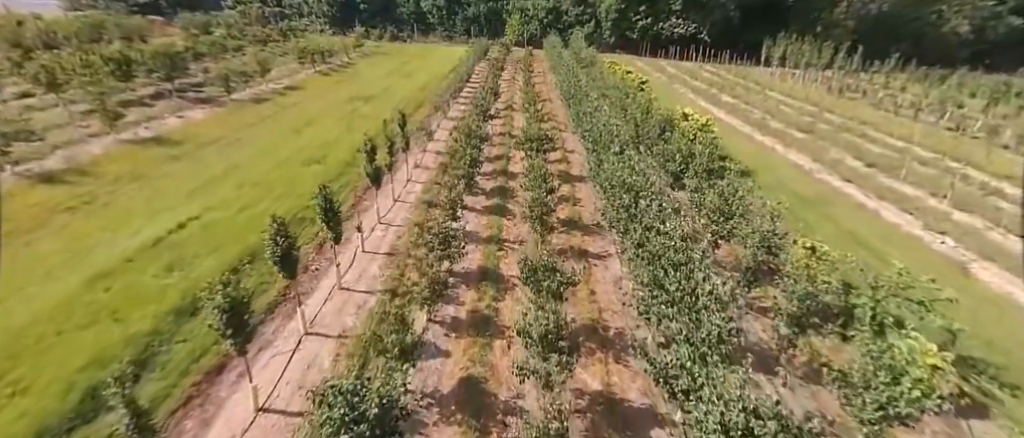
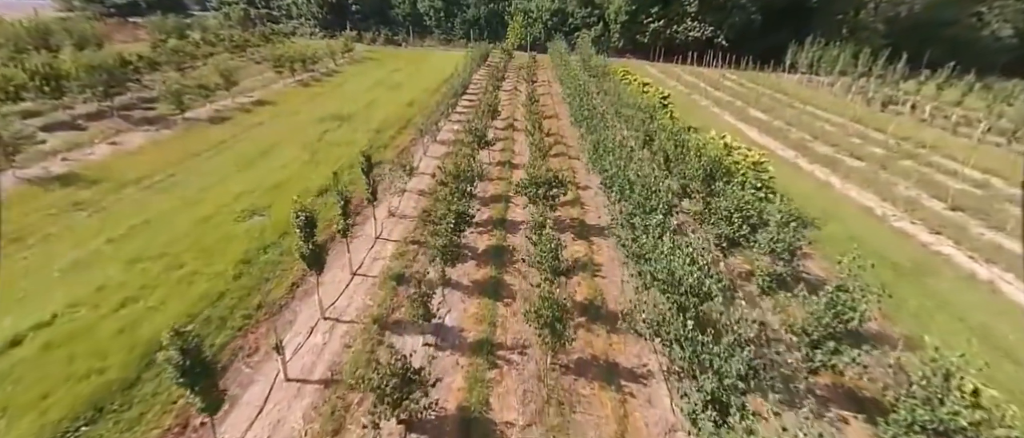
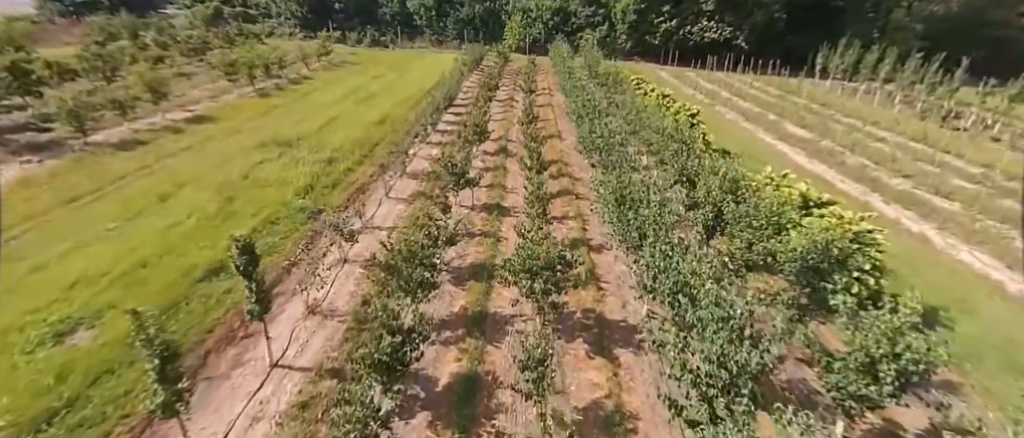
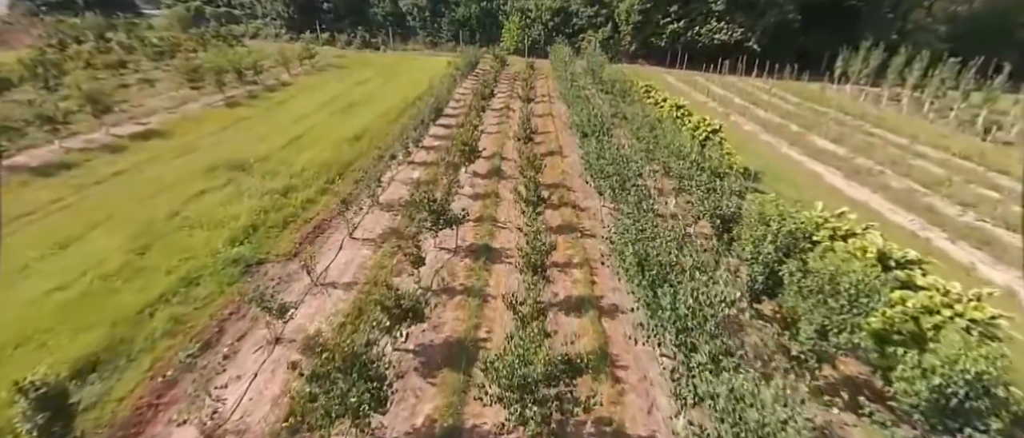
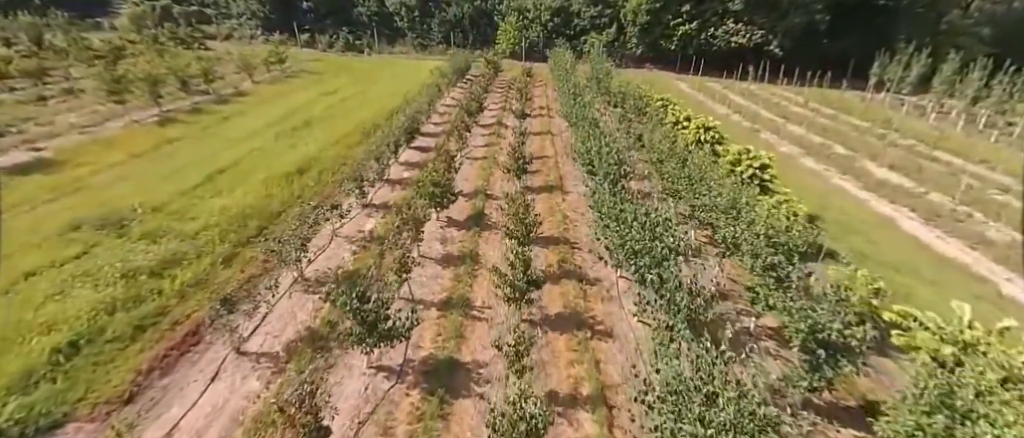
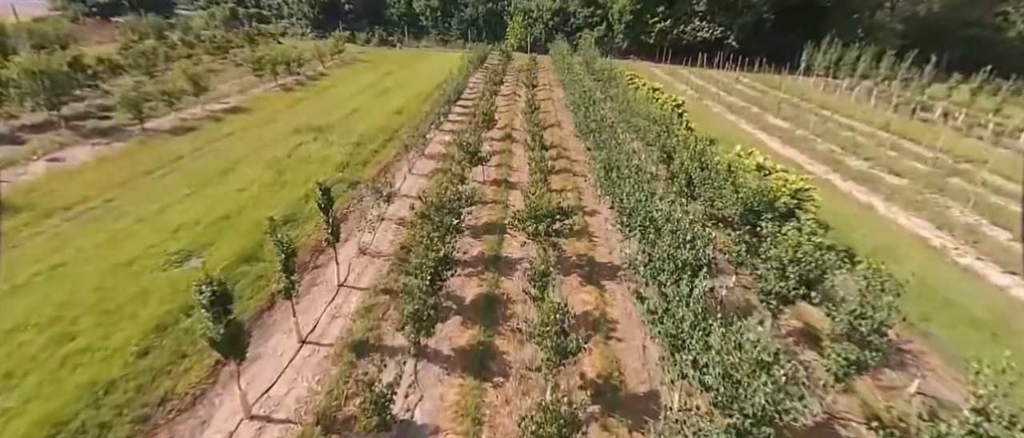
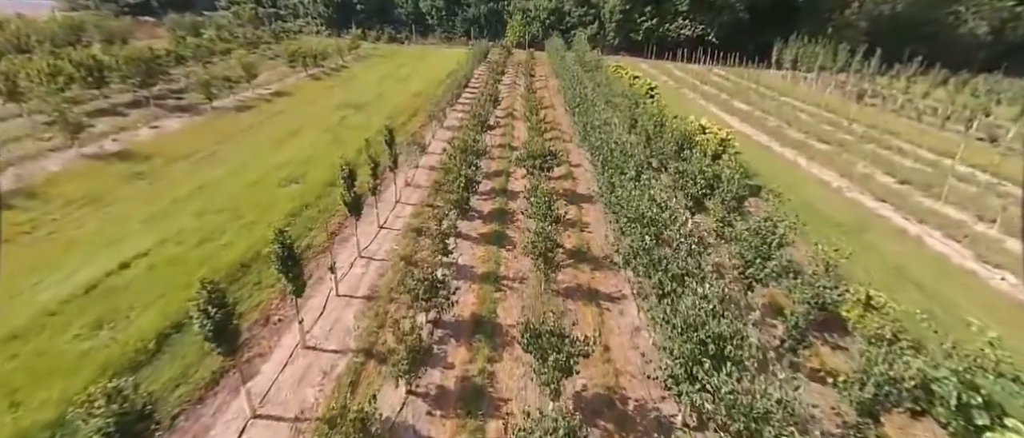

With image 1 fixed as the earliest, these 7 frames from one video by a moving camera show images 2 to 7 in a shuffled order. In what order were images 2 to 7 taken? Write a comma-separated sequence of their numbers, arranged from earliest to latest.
7, 2, 6, 3, 4, 5
